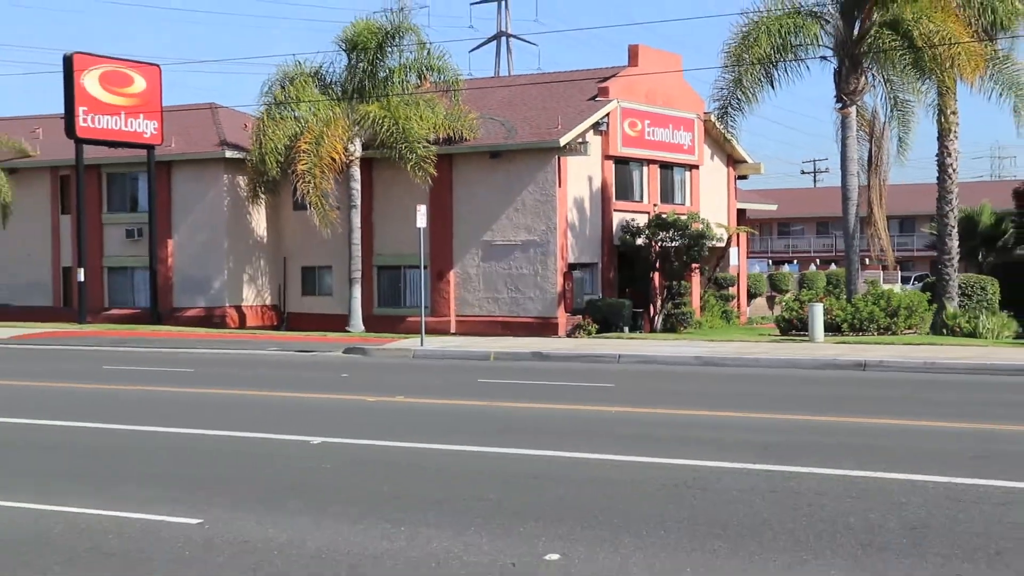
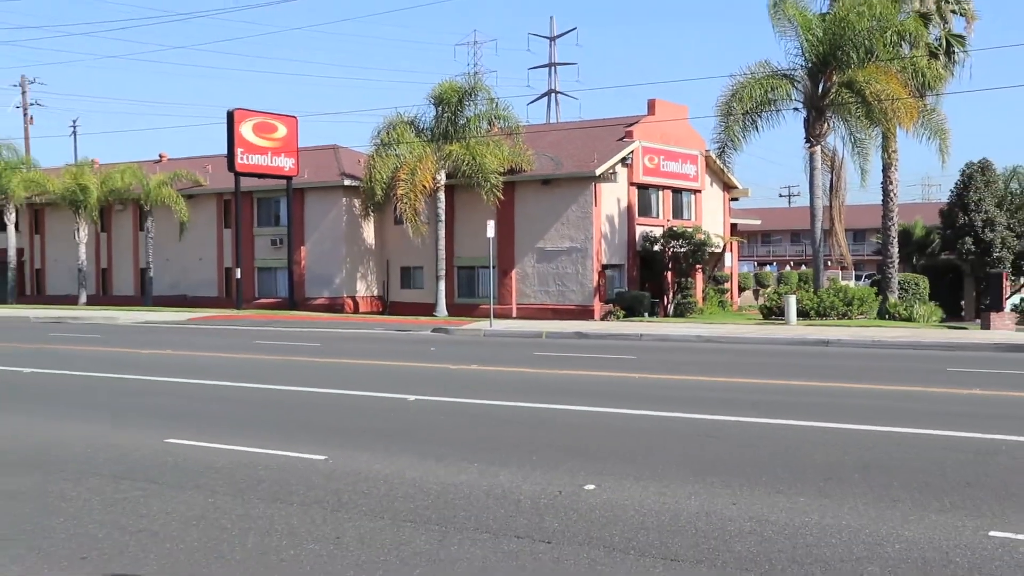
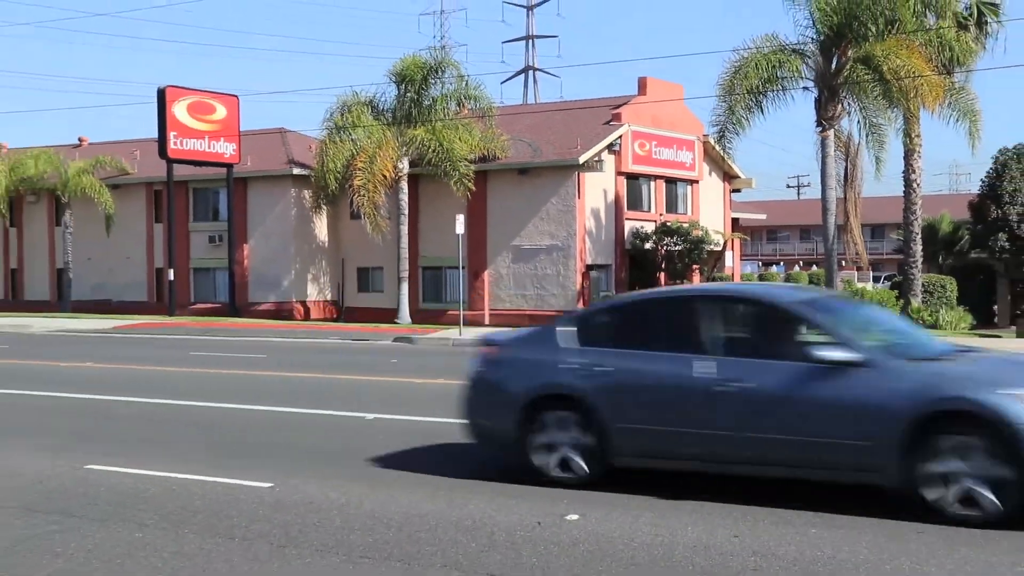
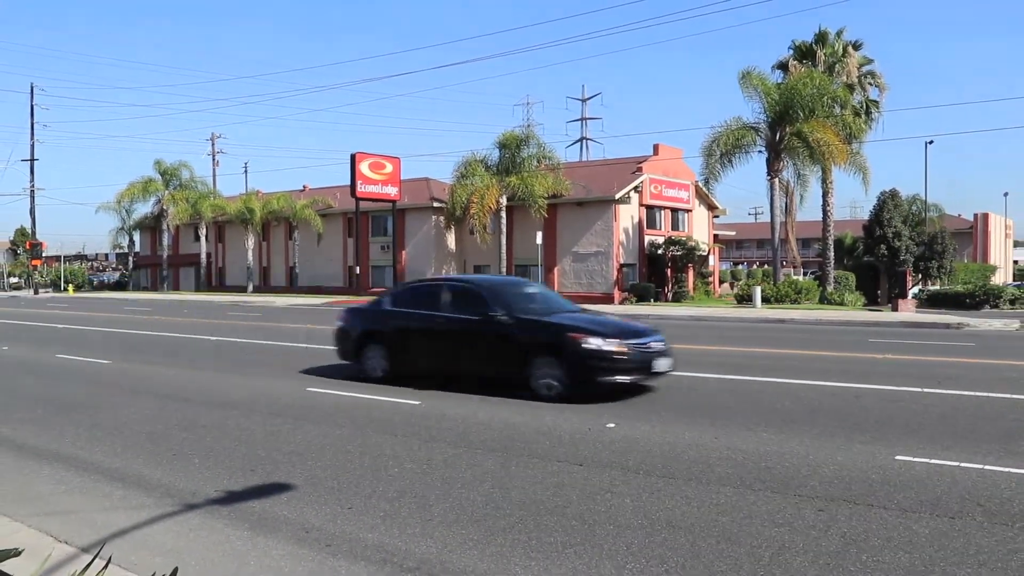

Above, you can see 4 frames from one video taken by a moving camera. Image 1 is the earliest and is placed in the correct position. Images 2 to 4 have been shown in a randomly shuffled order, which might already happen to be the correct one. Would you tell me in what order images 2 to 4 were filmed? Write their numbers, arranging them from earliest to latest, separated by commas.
3, 2, 4
